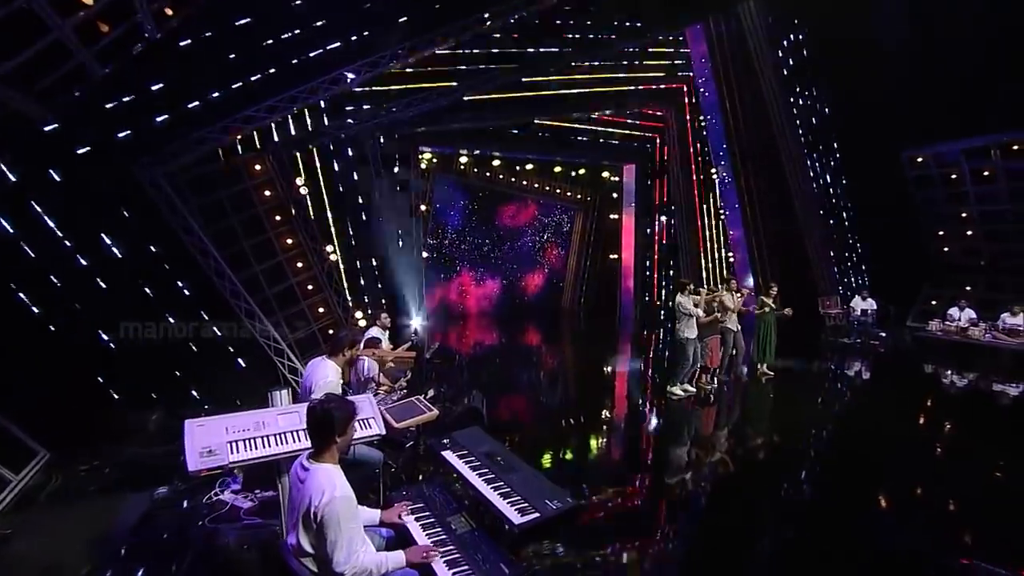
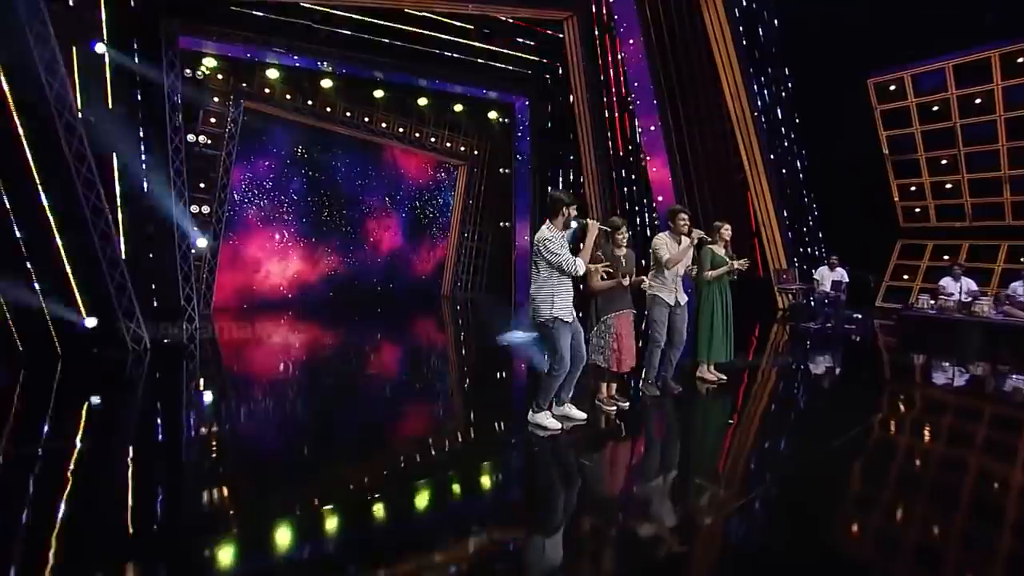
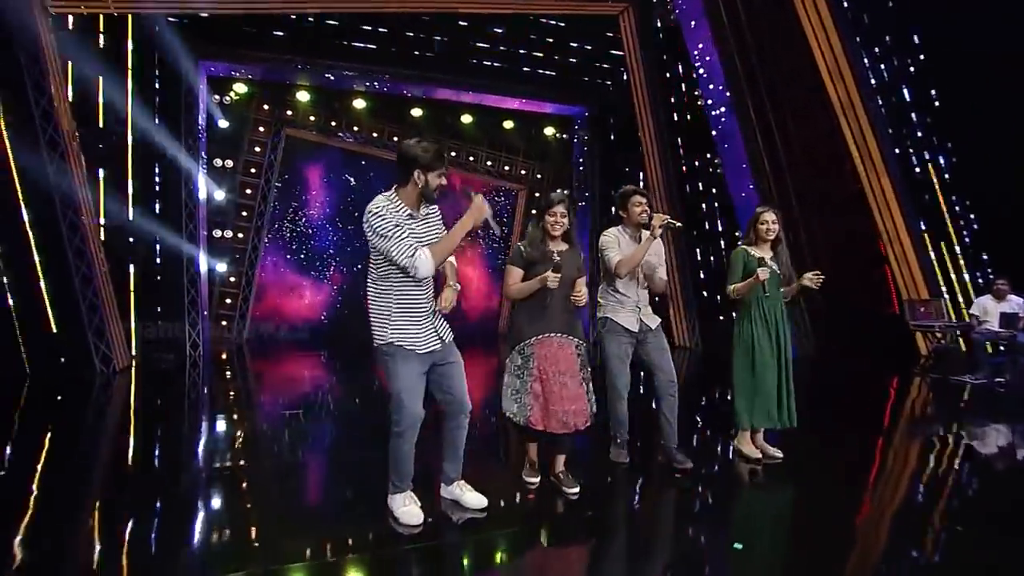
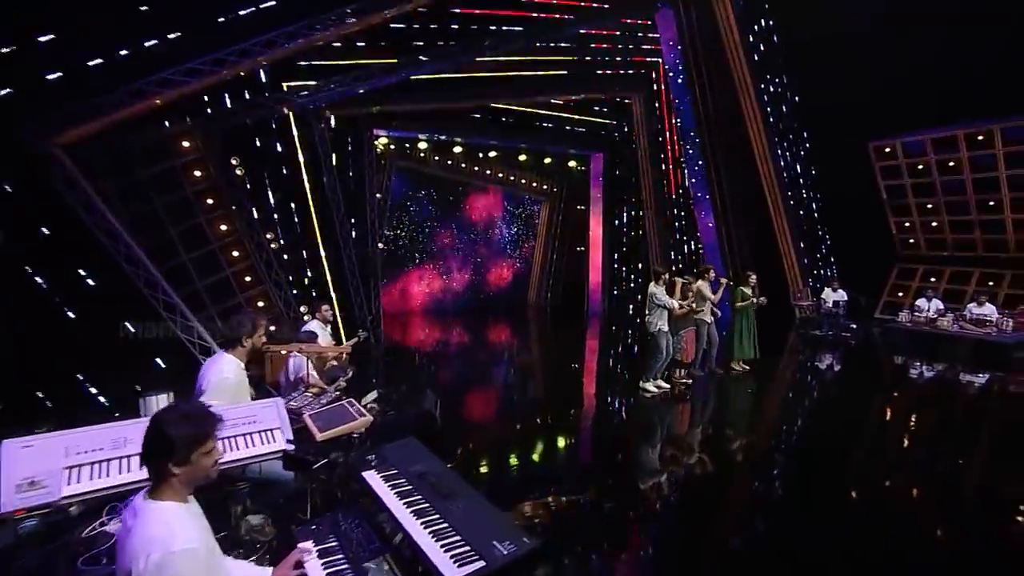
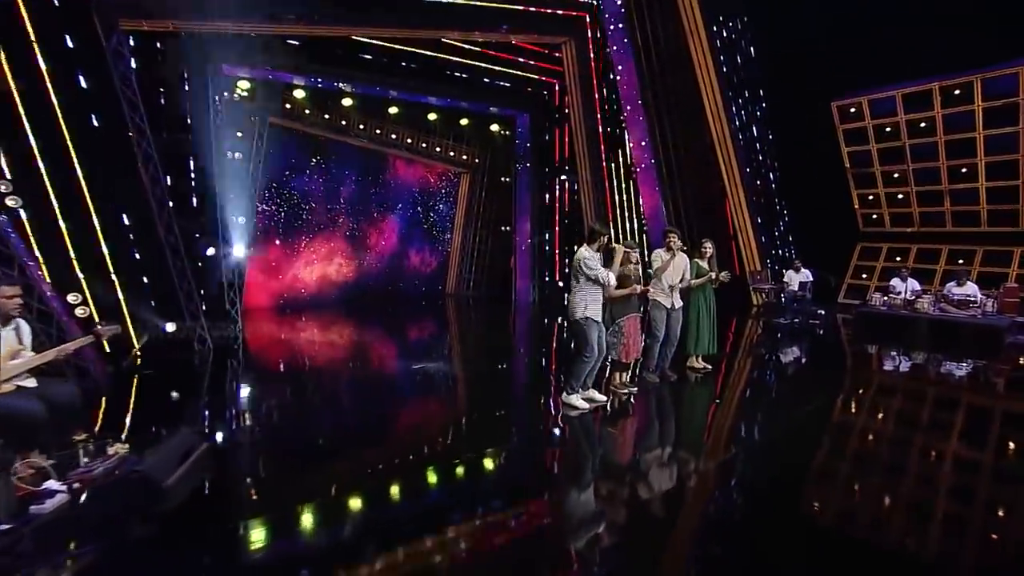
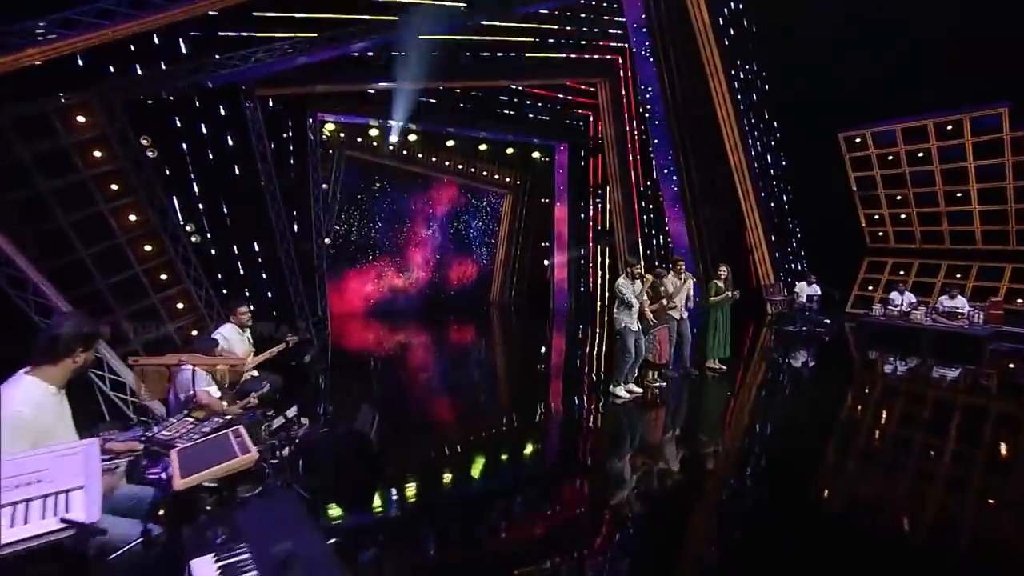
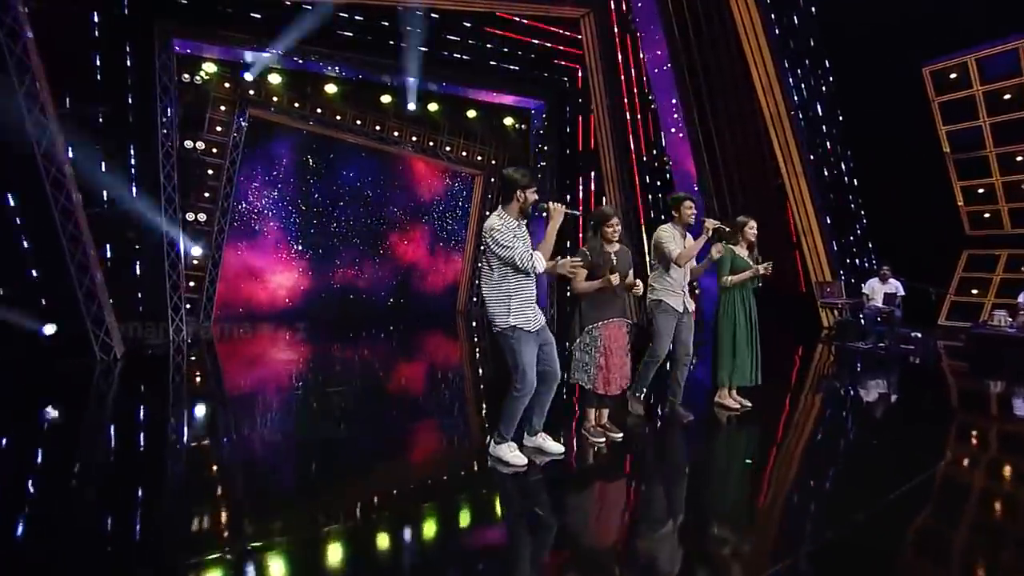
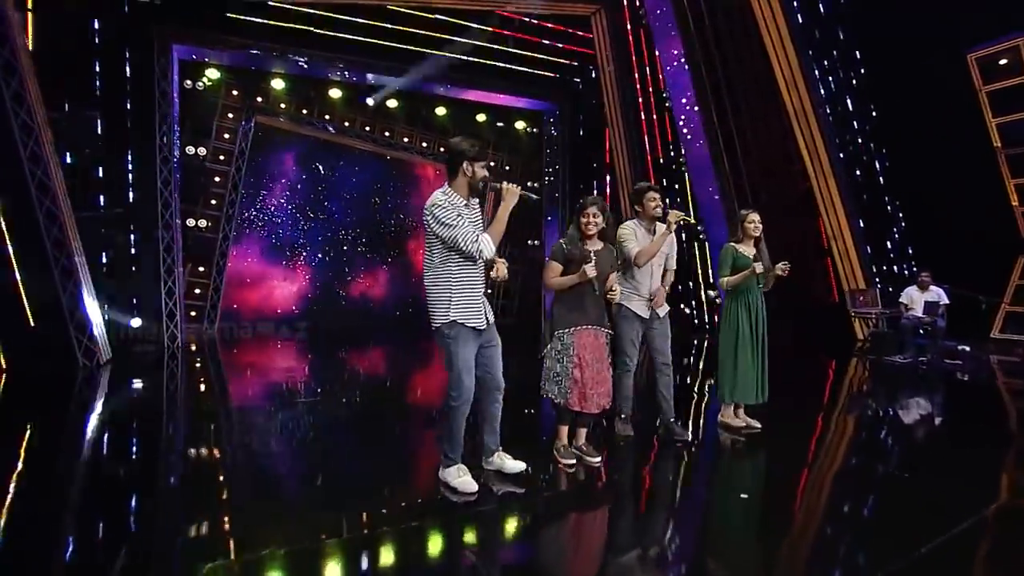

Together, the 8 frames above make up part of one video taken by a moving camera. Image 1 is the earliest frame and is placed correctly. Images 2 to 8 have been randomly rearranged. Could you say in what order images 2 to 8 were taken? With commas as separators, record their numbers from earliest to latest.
4, 6, 5, 2, 7, 8, 3
